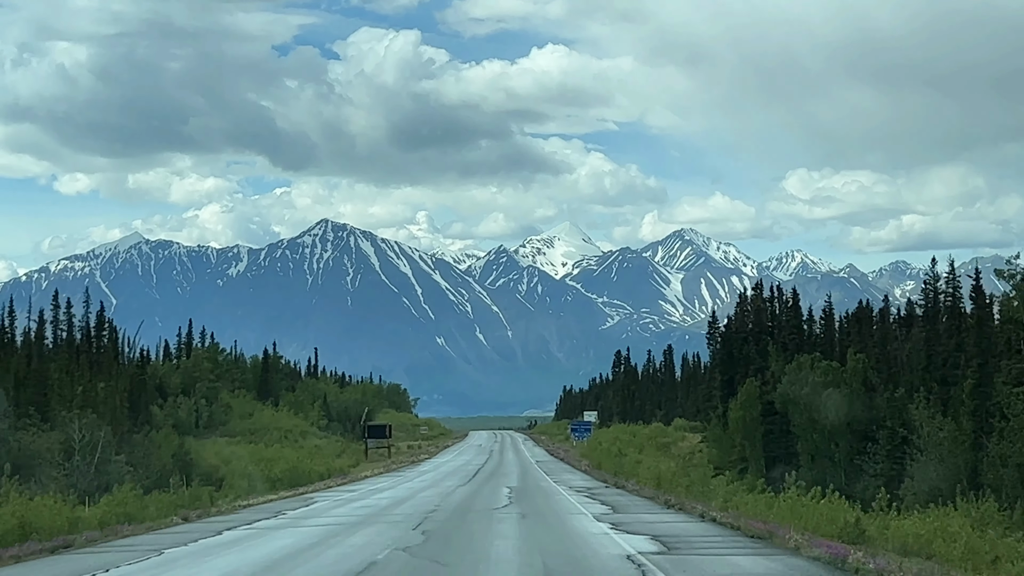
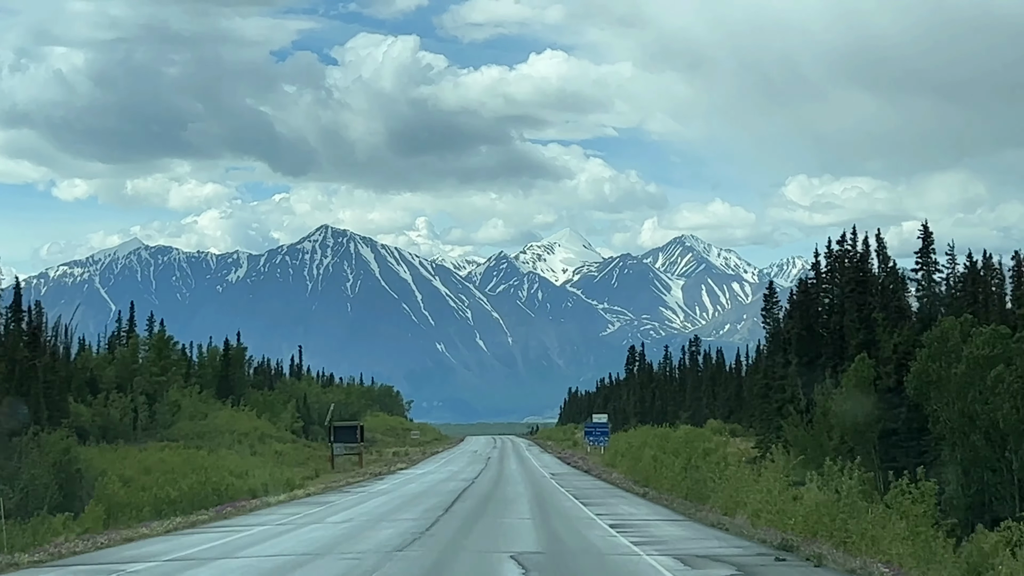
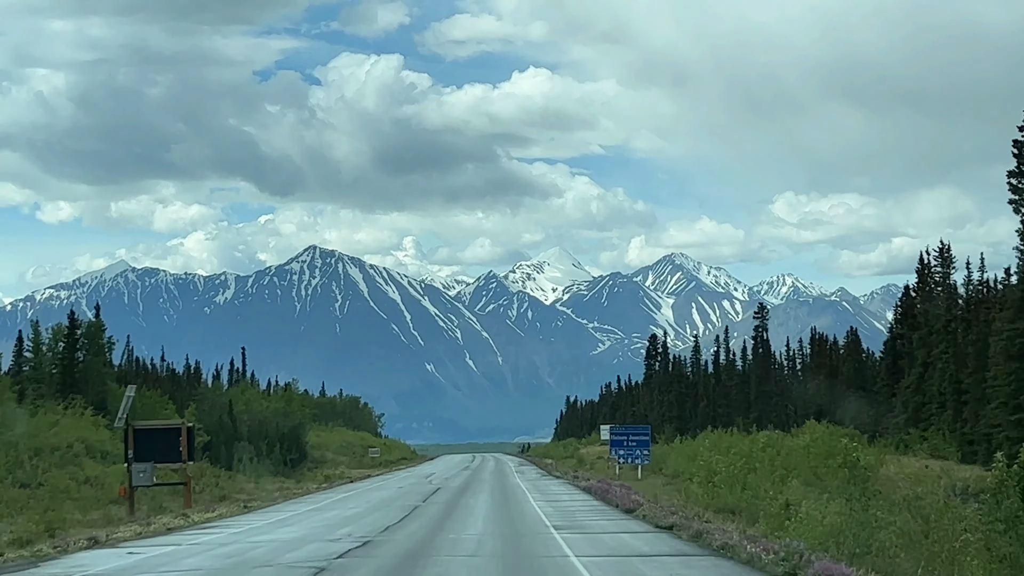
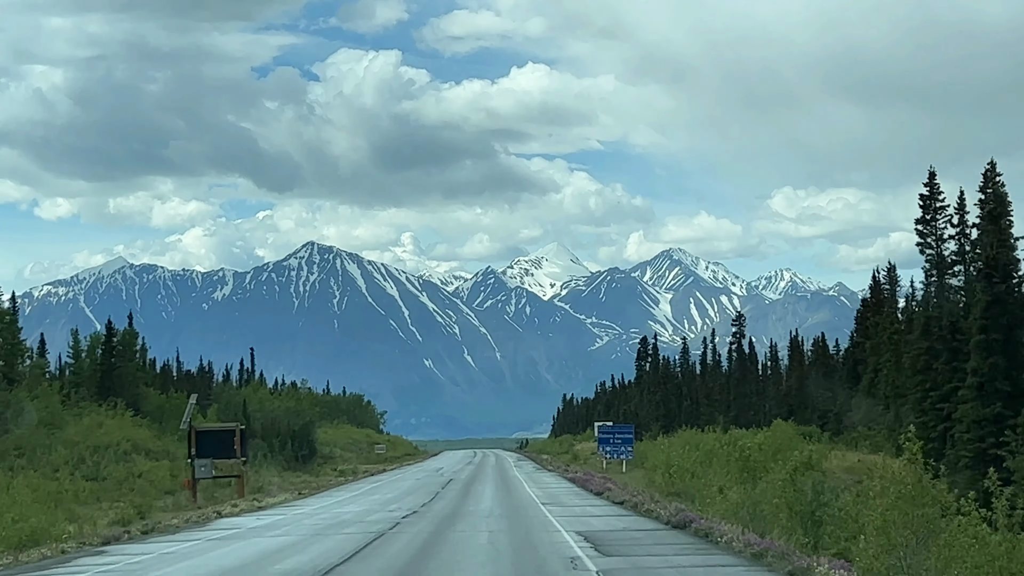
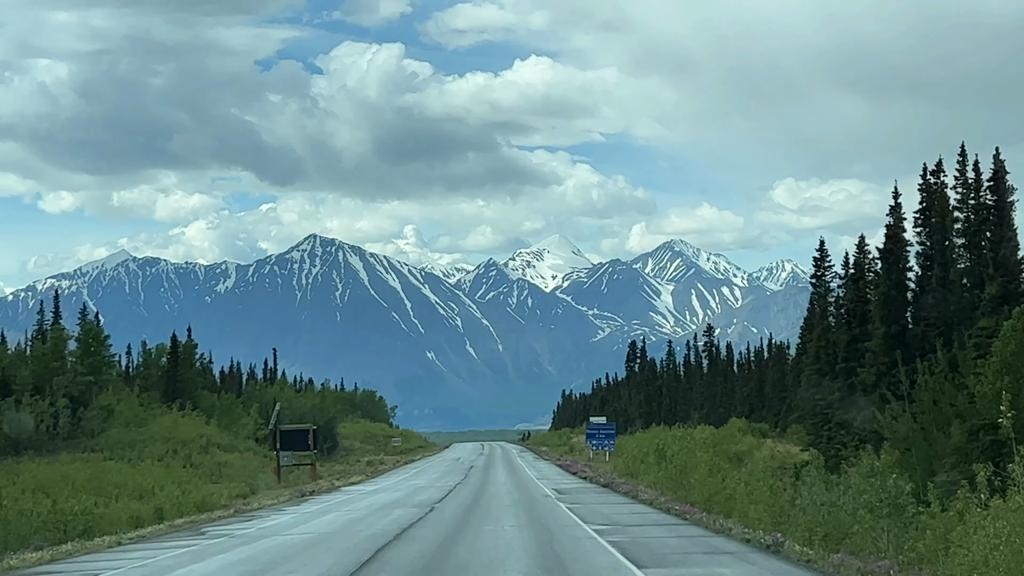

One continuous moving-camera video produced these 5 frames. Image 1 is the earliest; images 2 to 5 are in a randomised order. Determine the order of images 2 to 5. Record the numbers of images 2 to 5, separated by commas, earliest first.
2, 5, 4, 3
